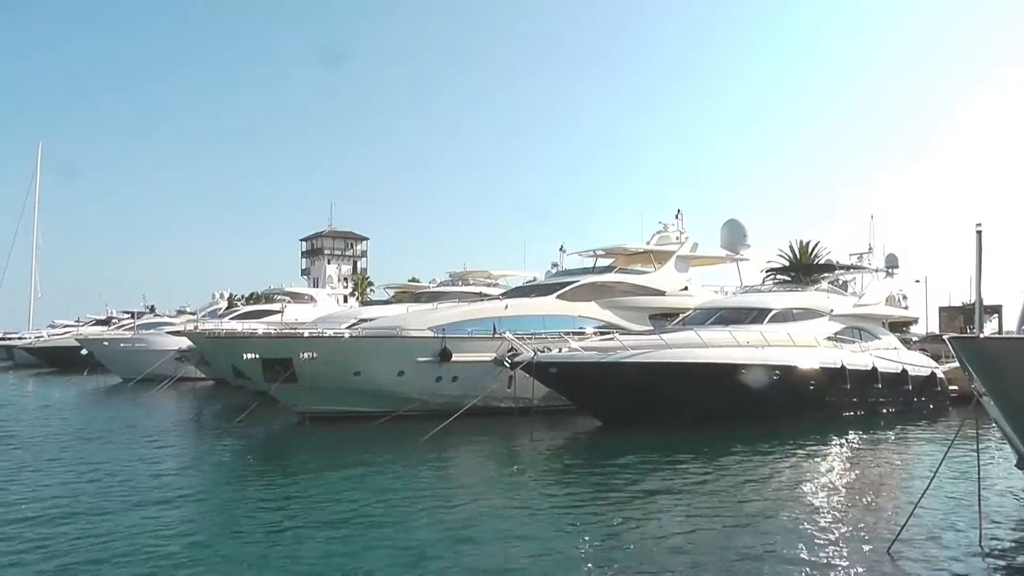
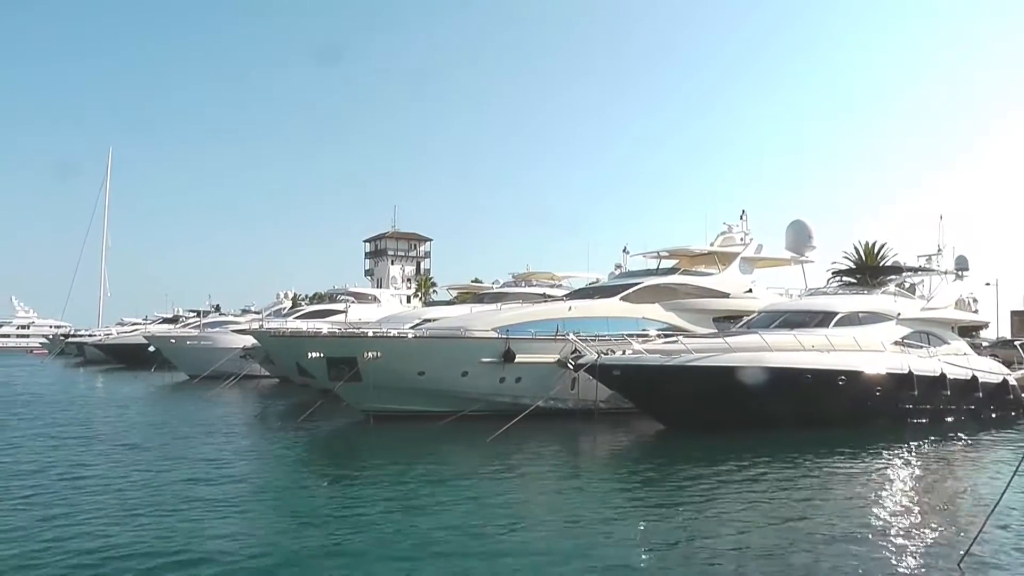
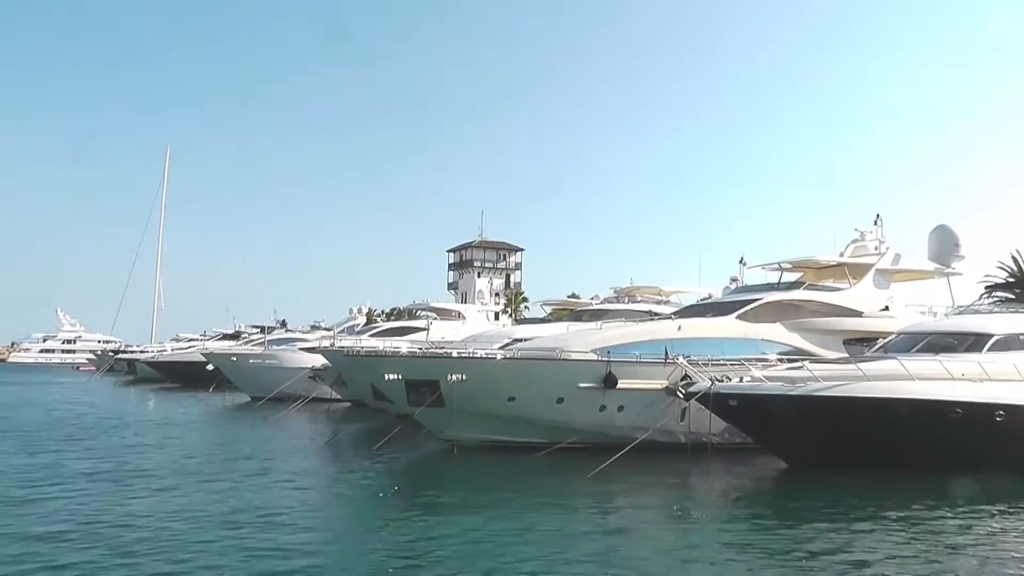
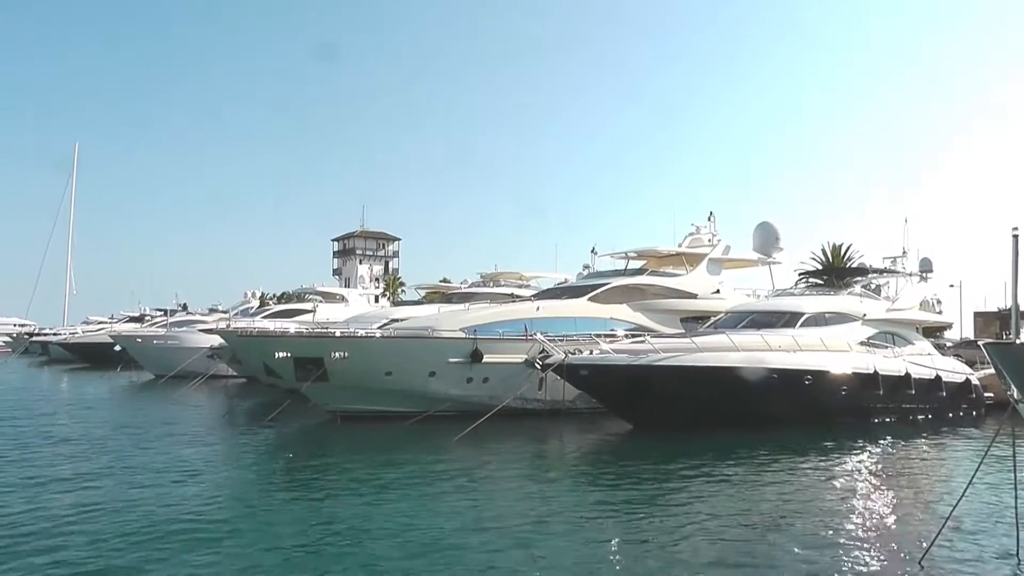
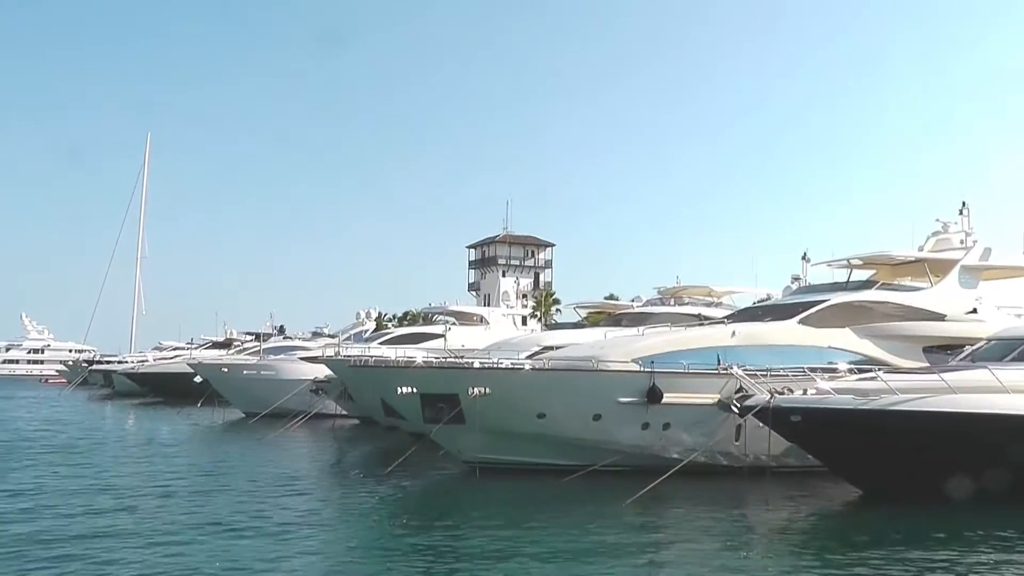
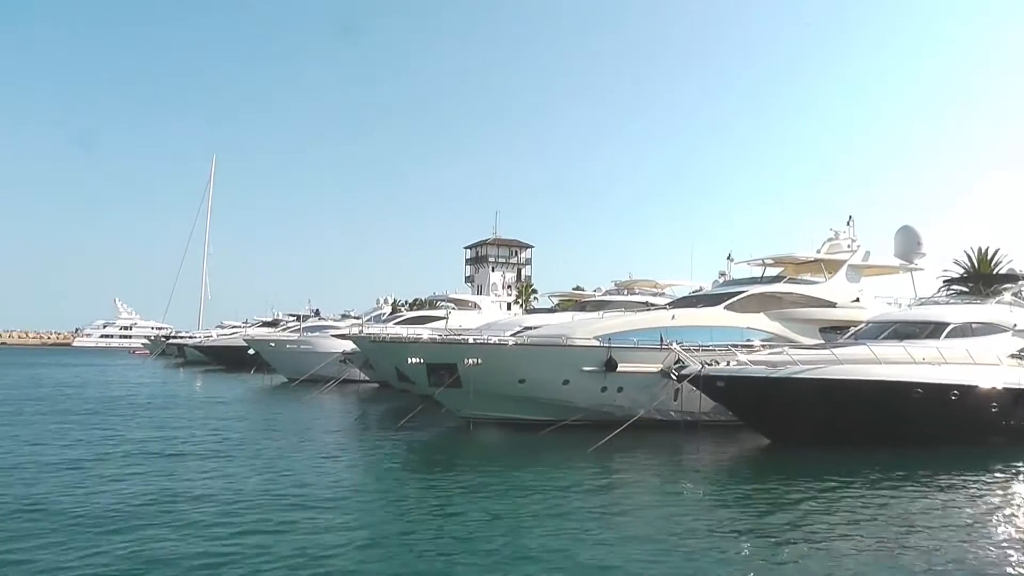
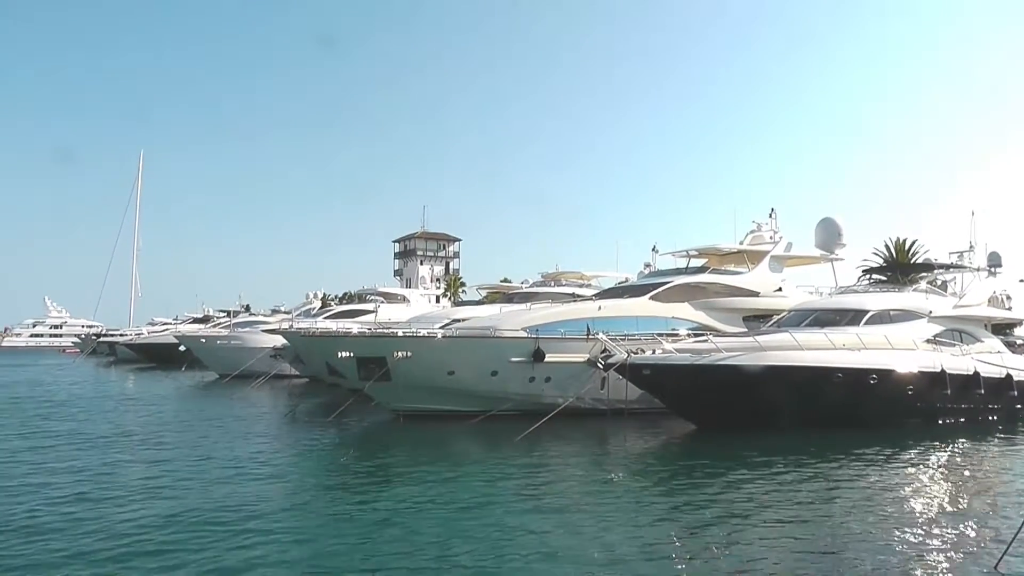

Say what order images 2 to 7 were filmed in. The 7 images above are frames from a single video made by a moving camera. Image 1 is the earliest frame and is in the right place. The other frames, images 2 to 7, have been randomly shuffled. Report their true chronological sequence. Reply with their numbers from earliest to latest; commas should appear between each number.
4, 2, 7, 6, 3, 5
